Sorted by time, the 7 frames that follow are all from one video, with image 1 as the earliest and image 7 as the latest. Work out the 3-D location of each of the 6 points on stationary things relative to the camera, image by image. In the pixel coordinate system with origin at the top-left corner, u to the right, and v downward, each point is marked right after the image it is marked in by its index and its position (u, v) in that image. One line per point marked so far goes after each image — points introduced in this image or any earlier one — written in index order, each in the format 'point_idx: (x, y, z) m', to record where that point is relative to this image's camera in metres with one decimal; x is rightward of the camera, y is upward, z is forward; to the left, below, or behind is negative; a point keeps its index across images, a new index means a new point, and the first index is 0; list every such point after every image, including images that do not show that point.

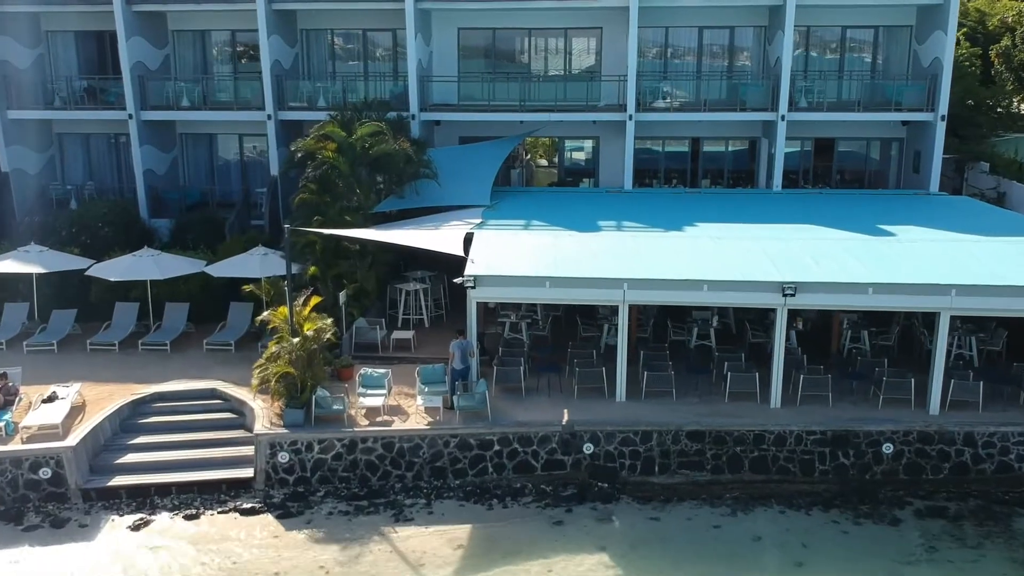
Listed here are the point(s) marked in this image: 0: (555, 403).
0: (+0.8, -2.2, +19.6) m
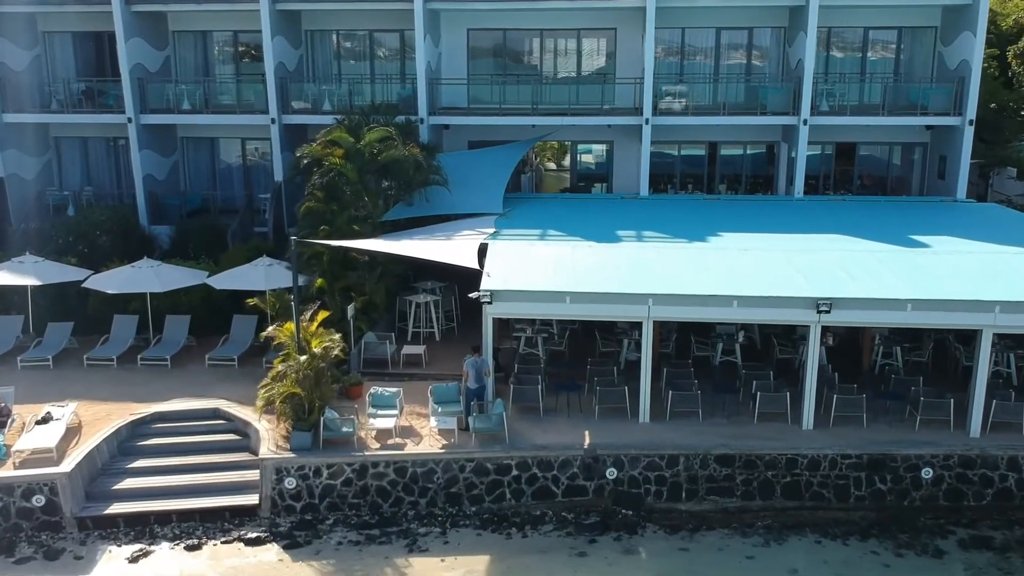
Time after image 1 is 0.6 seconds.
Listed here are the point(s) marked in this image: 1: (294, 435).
0: (+1.2, -2.5, +18.6) m
1: (-3.8, -2.6, +17.5) m
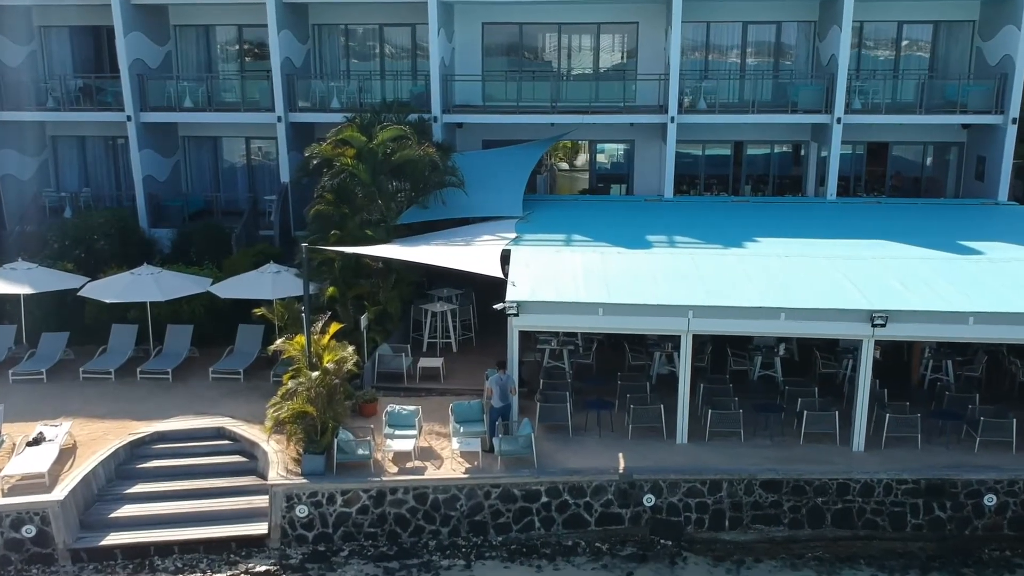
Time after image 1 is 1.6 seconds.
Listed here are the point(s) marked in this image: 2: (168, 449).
0: (+1.6, -2.7, +17.3) m
1: (-3.3, -2.8, +16.2) m
2: (-6.0, -2.8, +17.6) m
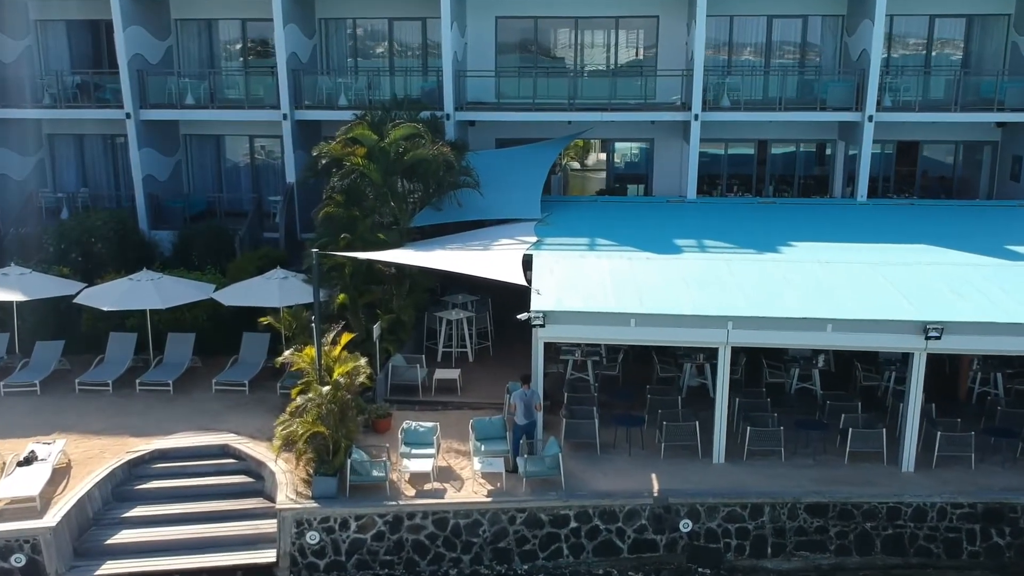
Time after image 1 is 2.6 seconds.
0: (+2.0, -2.8, +16.2) m
1: (-2.9, -2.9, +15.1) m
2: (-5.6, -2.9, +16.4) m
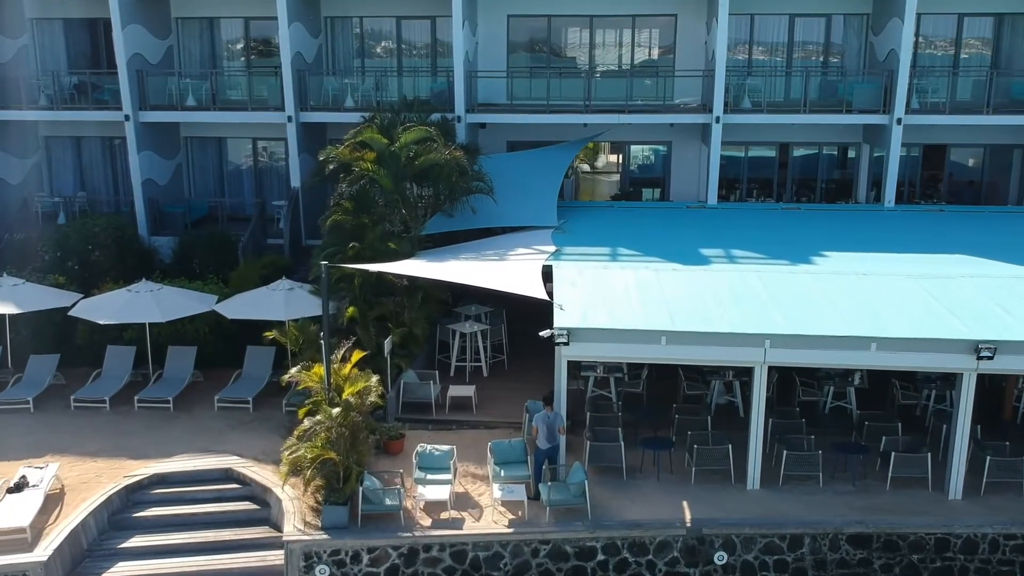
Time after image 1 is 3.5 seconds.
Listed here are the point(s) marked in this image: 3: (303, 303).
0: (+2.4, -3.1, +15.2) m
1: (-2.6, -3.1, +14.1) m
2: (-5.3, -3.1, +15.5) m
3: (-3.9, -0.3, +18.7) m
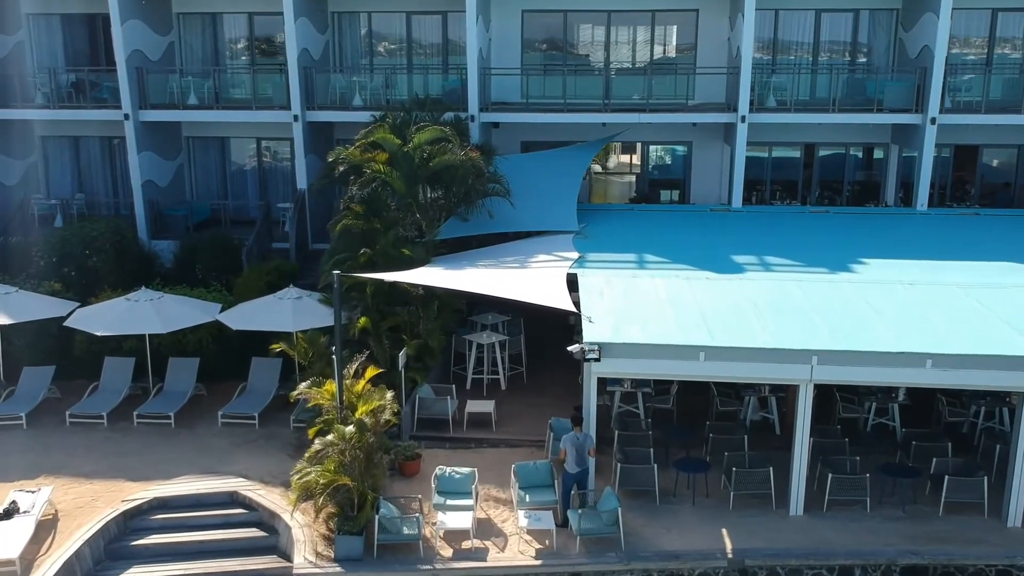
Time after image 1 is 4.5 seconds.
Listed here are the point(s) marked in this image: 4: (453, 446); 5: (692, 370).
0: (+2.7, -3.2, +14.2) m
1: (-2.2, -3.3, +13.1) m
2: (-4.9, -3.3, +14.4) m
3: (-3.5, -0.4, +17.6) m
4: (-1.0, -2.6, +16.5) m
5: (+2.5, -1.1, +13.9) m
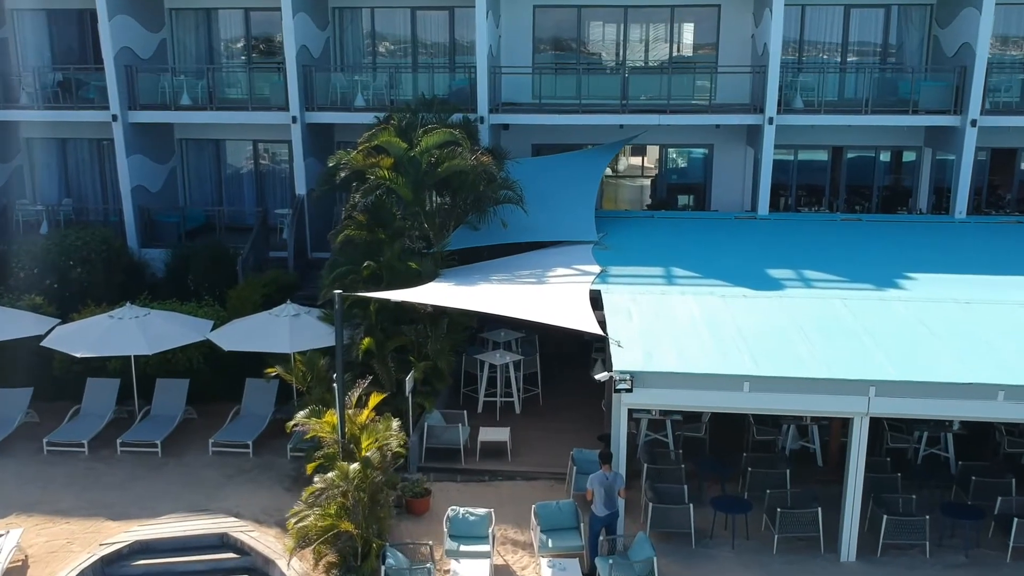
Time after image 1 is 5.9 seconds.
0: (+3.0, -3.5, +12.7) m
1: (-2.0, -3.5, +11.7) m
2: (-4.6, -3.6, +13.0) m
3: (-3.2, -0.7, +16.2) m
4: (-0.7, -2.8, +15.1) m
5: (+2.7, -1.4, +12.4) m
